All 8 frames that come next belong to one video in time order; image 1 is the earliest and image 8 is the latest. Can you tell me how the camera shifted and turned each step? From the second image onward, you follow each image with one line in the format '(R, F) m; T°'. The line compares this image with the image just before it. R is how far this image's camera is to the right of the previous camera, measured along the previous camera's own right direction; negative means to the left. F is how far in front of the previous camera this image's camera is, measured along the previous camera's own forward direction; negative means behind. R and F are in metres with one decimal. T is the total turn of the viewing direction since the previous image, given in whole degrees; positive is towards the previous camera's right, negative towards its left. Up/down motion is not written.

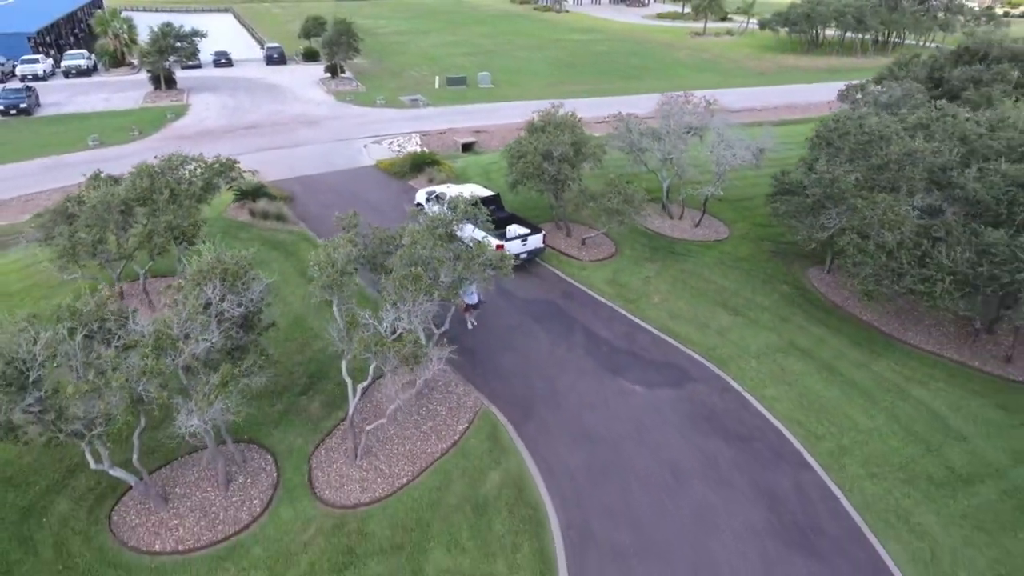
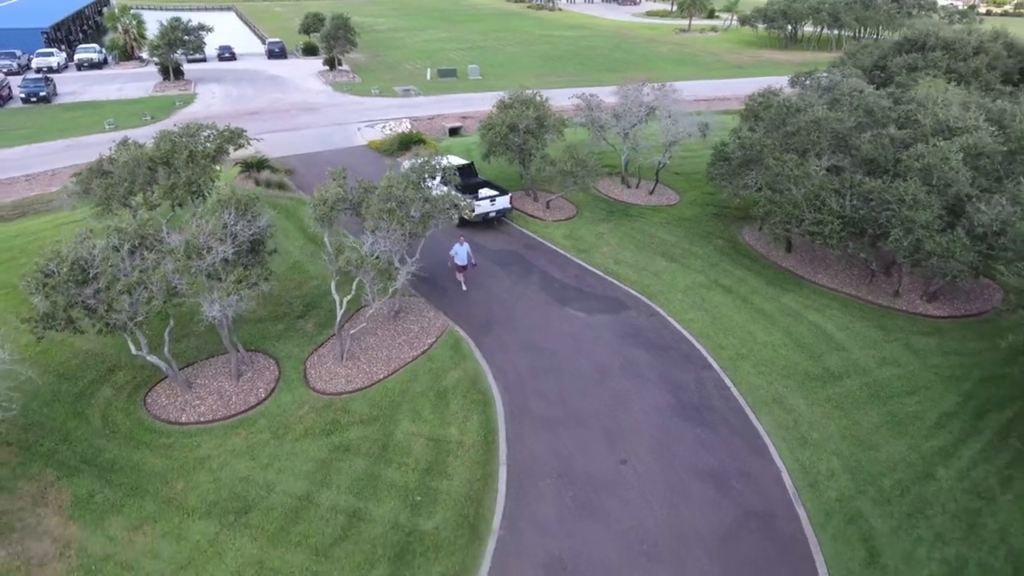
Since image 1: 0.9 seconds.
(+0.6, -2.7) m; 0°
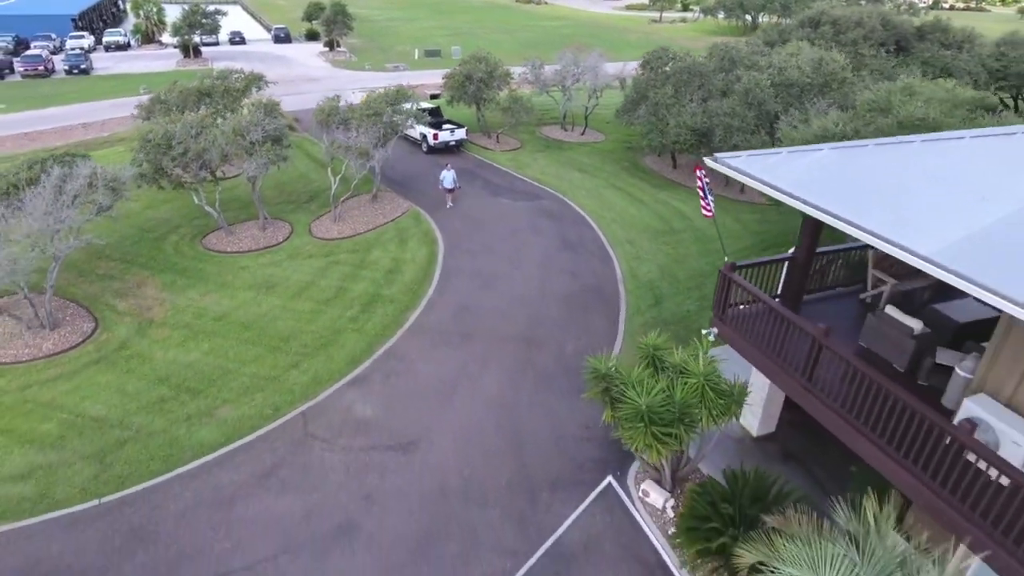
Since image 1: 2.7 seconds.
(+1.1, -6.4) m; 0°
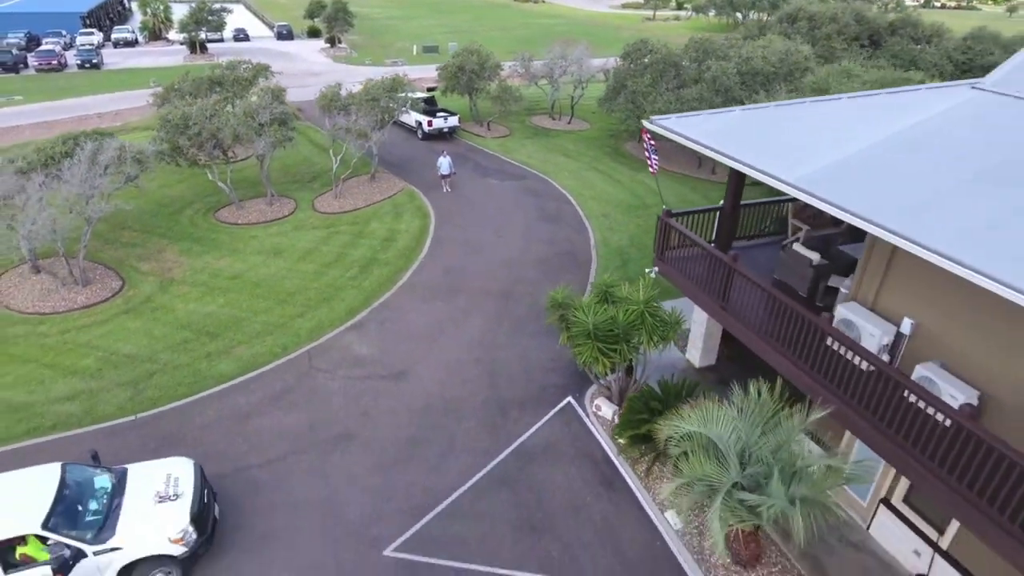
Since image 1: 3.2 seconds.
(+0.3, -1.9) m; 0°
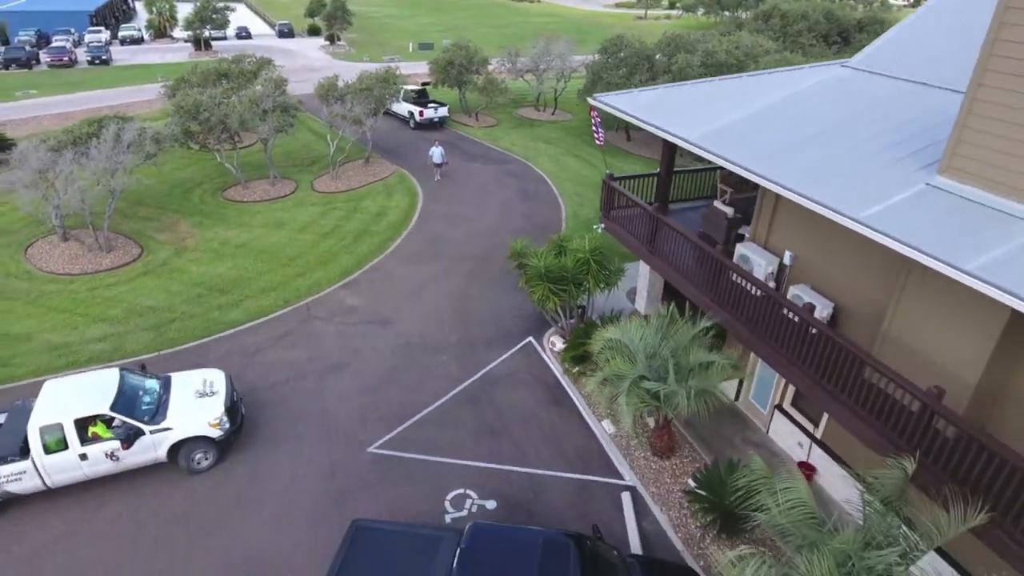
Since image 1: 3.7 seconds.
(+0.4, -2.2) m; 0°
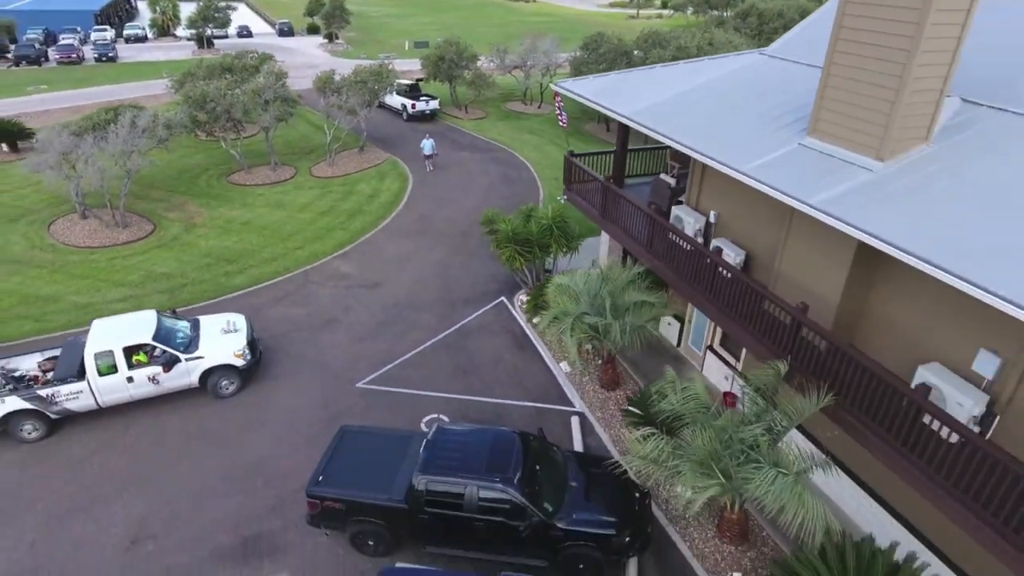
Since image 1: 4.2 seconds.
(+0.4, -1.9) m; 0°
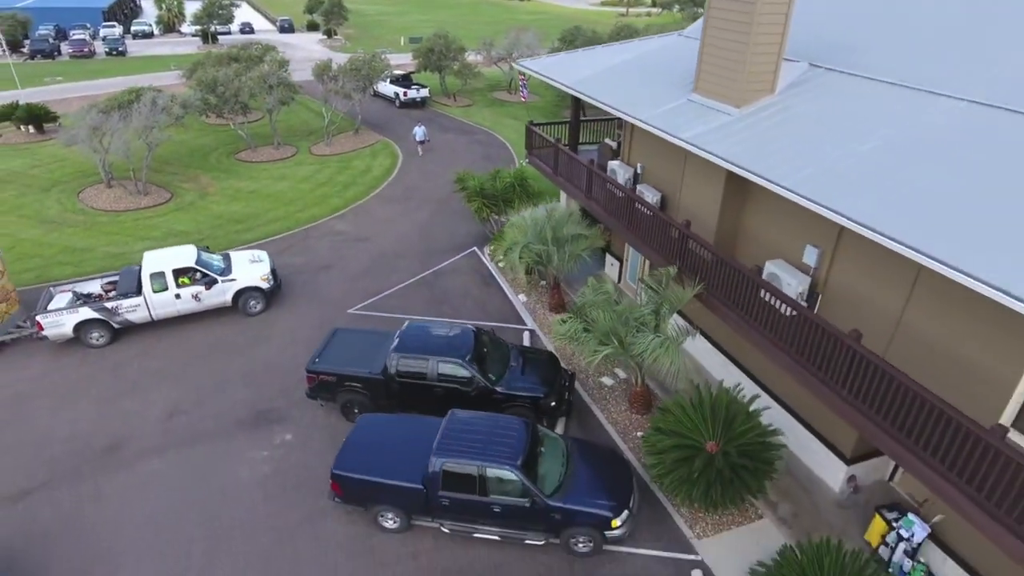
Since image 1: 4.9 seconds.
(+0.5, -2.8) m; 0°
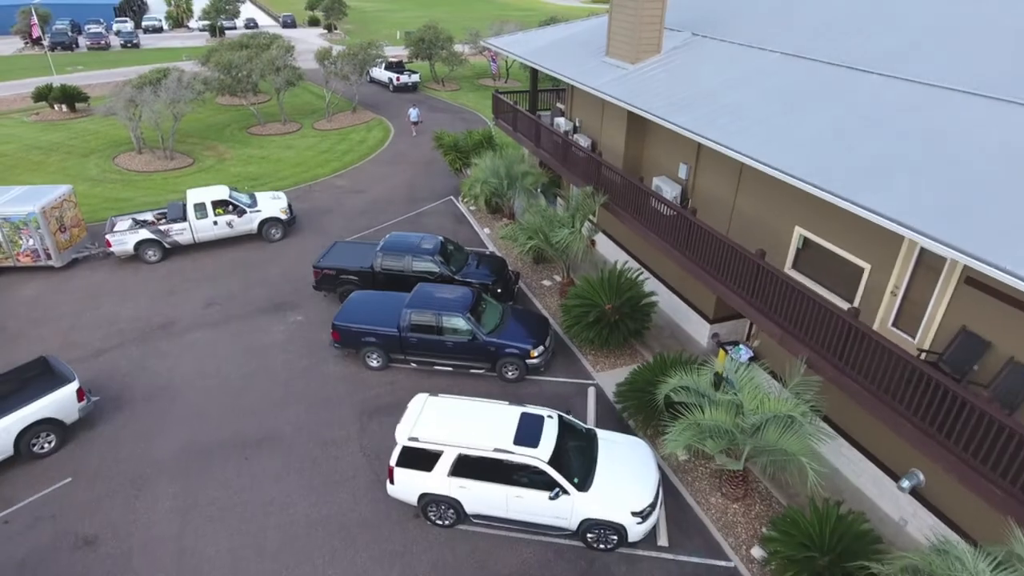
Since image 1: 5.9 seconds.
(+0.6, -4.0) m; 0°
